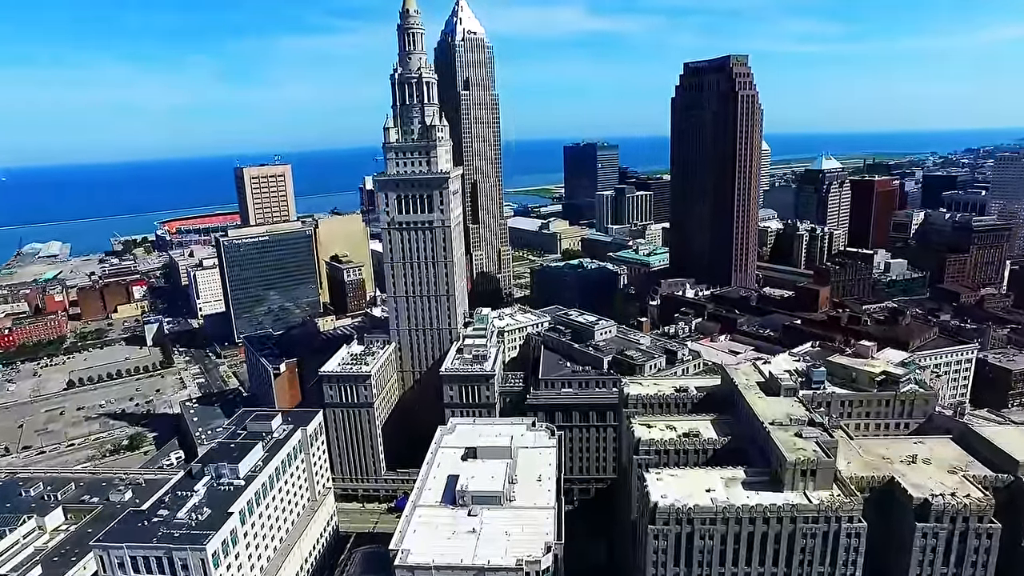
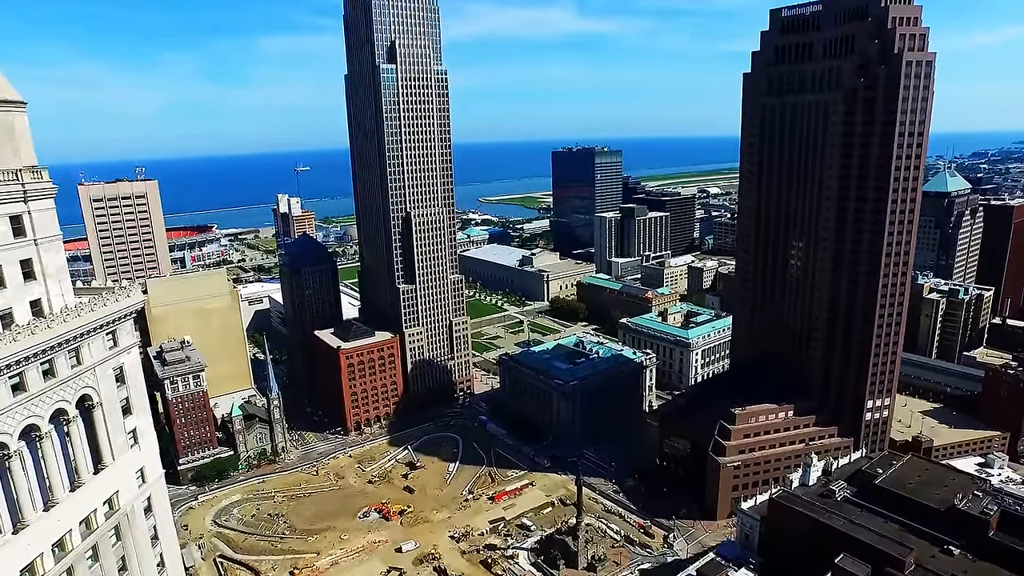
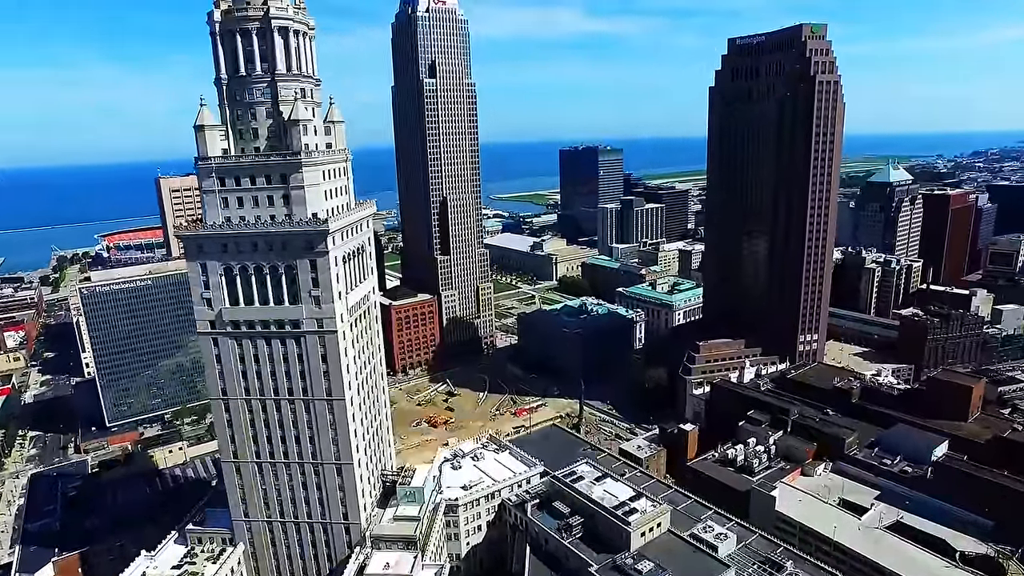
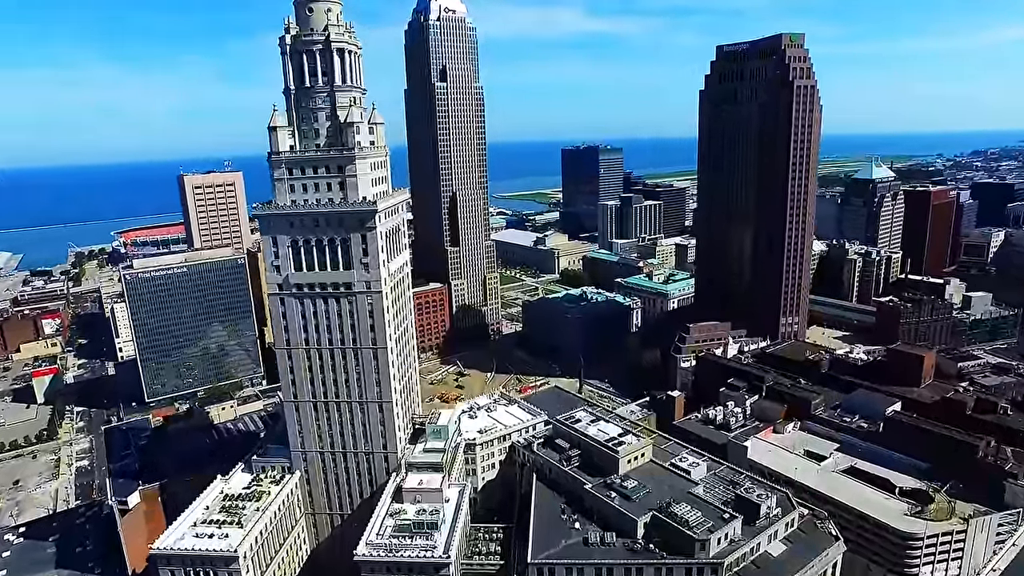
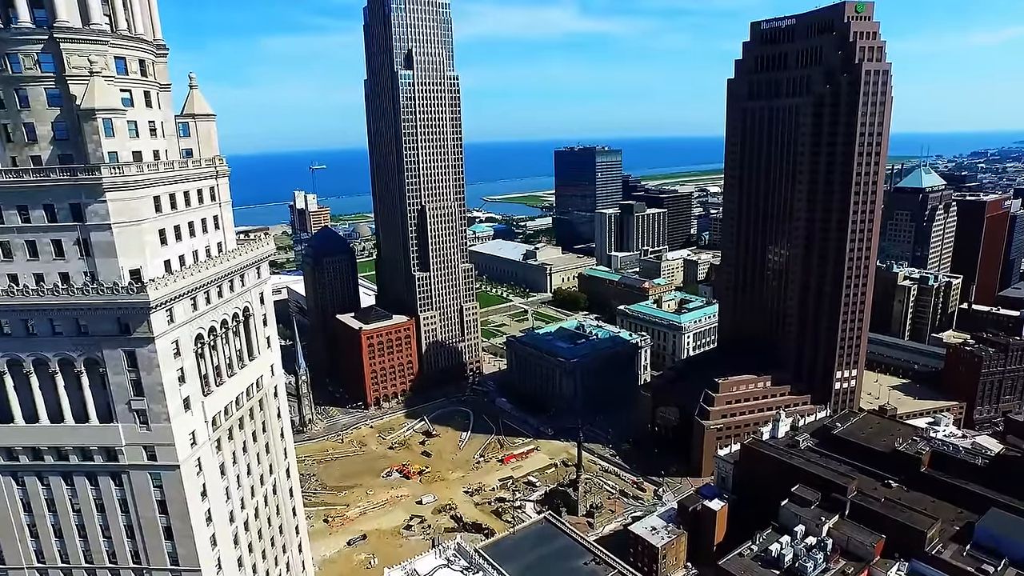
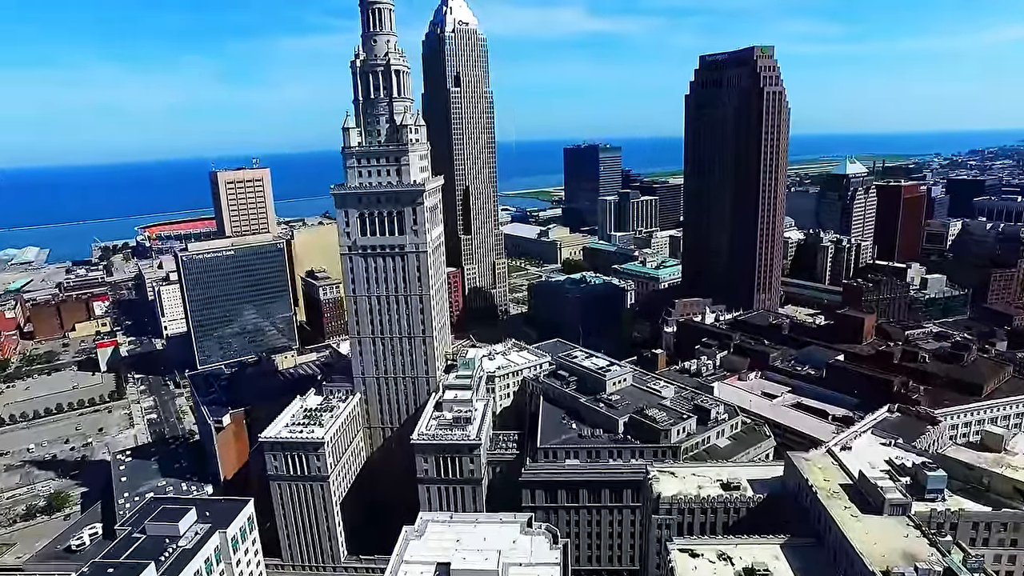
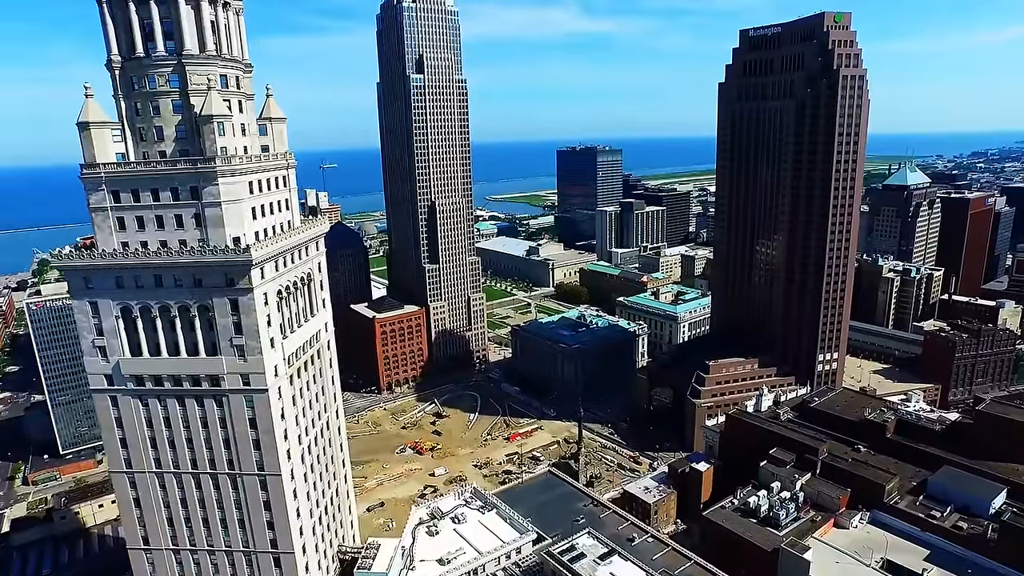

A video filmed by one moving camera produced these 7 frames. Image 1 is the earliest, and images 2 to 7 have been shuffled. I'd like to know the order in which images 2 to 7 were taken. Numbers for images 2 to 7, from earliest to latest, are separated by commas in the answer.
6, 4, 3, 7, 5, 2
